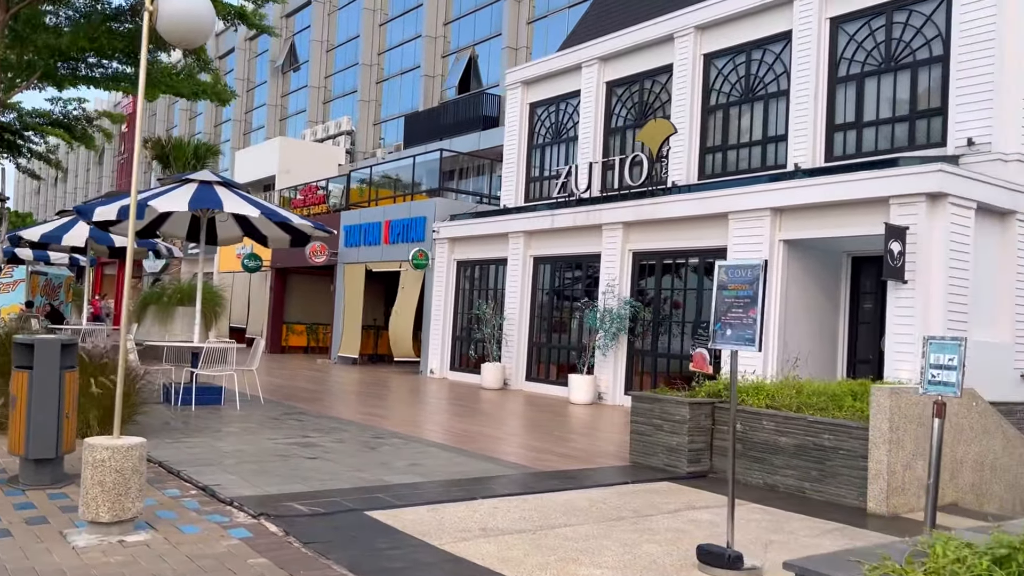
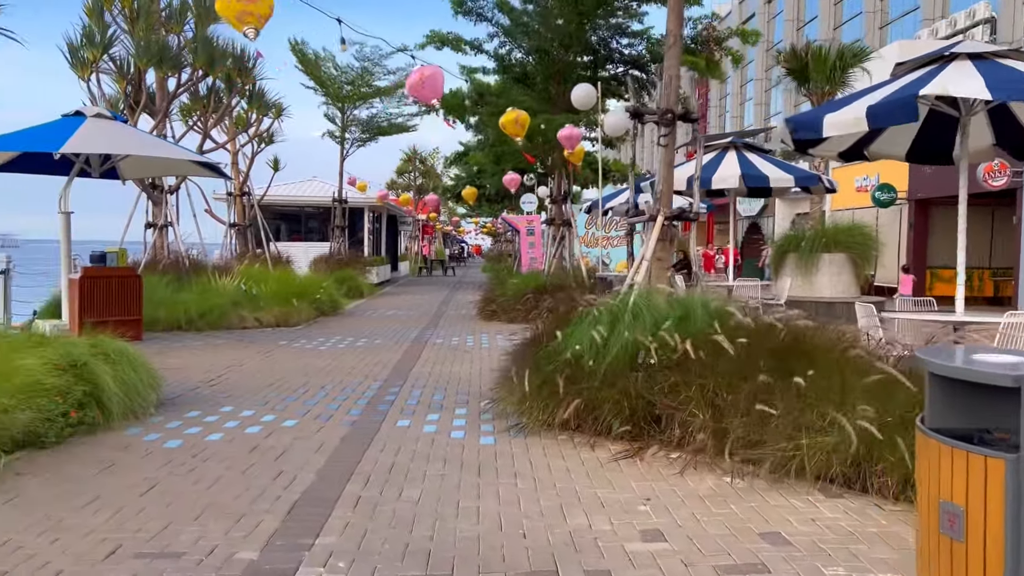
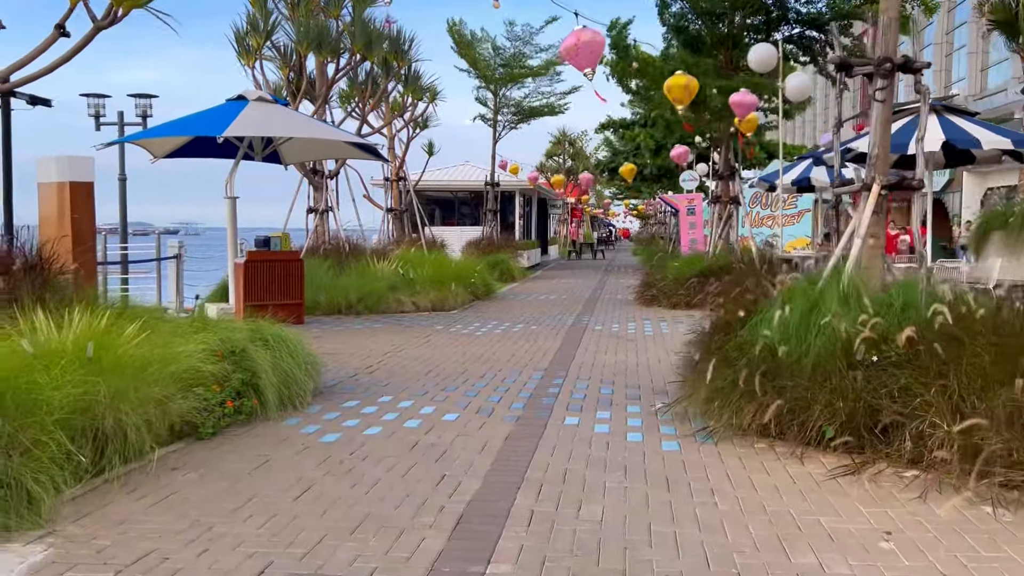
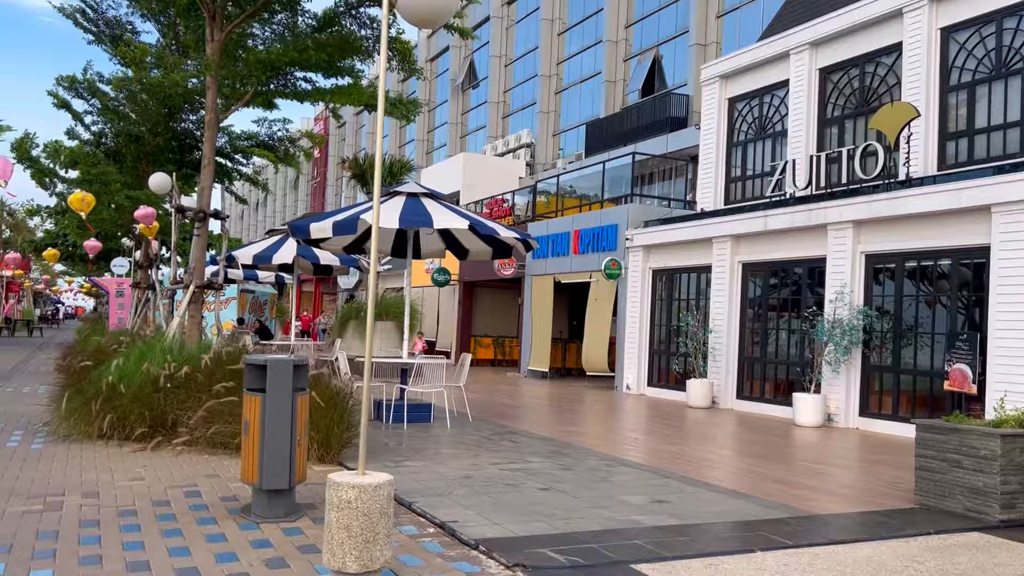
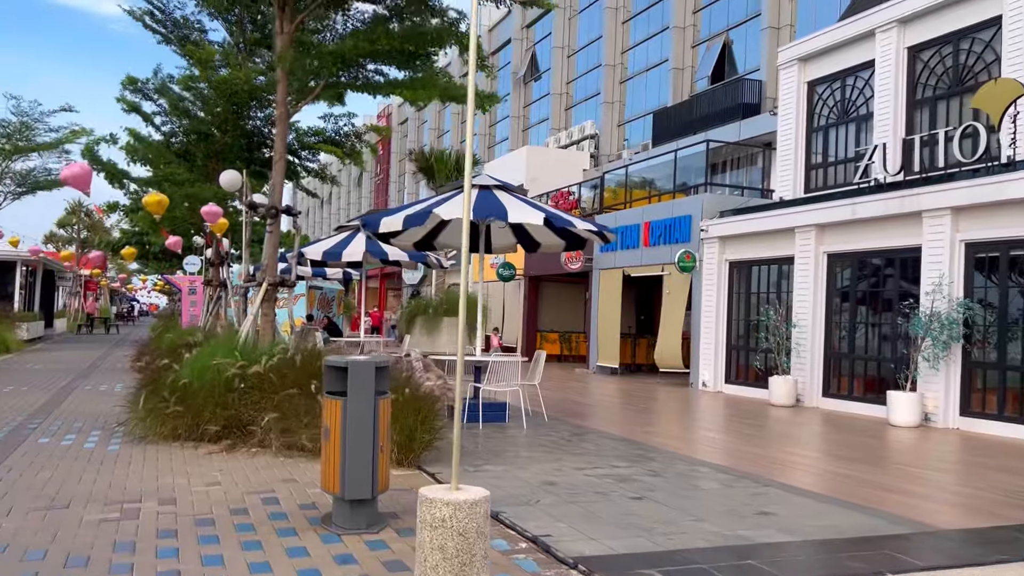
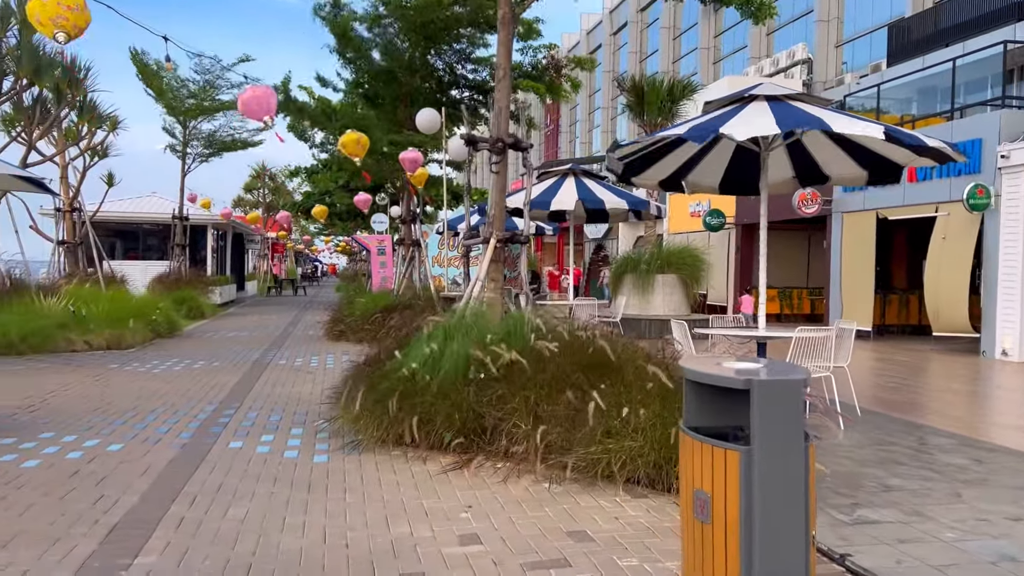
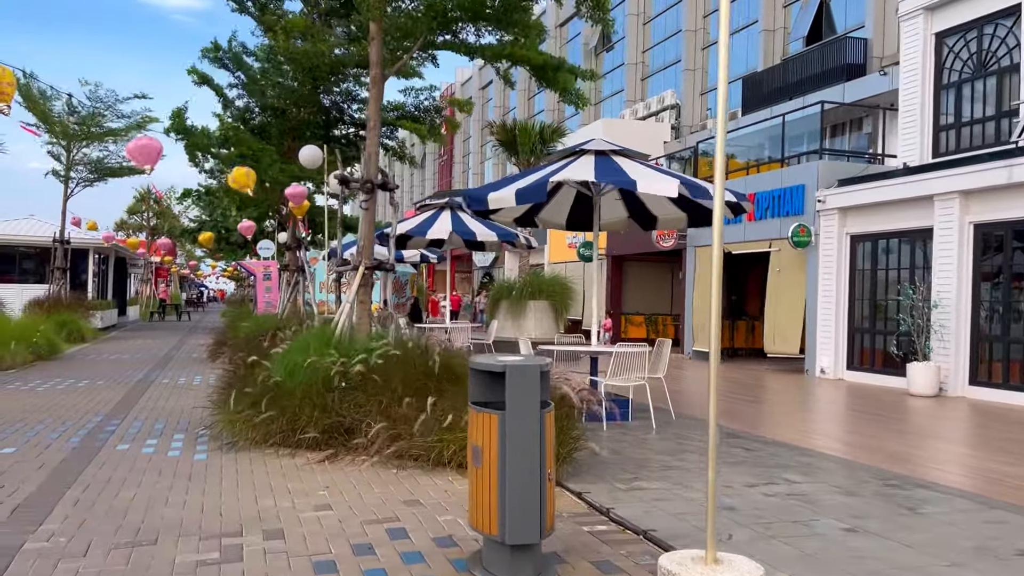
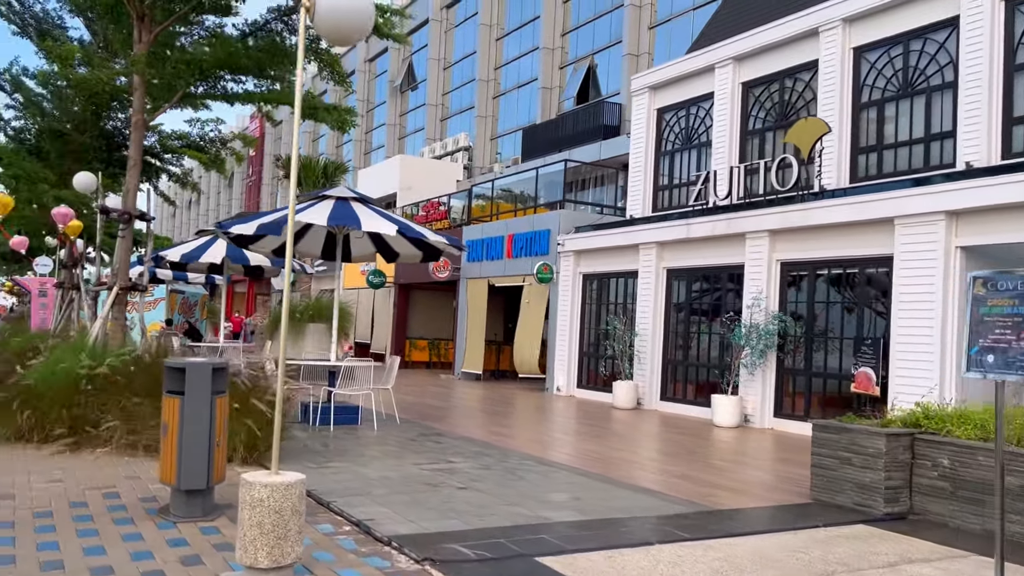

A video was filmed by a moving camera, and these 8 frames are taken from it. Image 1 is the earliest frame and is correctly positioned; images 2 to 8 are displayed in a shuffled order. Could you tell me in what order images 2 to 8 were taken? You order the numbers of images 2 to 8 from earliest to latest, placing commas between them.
8, 4, 5, 7, 6, 2, 3
